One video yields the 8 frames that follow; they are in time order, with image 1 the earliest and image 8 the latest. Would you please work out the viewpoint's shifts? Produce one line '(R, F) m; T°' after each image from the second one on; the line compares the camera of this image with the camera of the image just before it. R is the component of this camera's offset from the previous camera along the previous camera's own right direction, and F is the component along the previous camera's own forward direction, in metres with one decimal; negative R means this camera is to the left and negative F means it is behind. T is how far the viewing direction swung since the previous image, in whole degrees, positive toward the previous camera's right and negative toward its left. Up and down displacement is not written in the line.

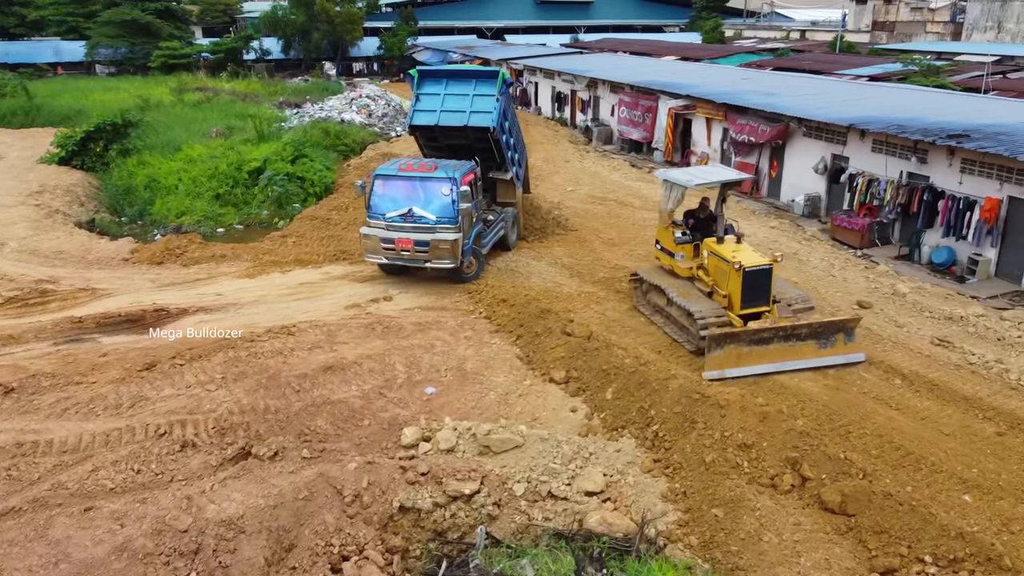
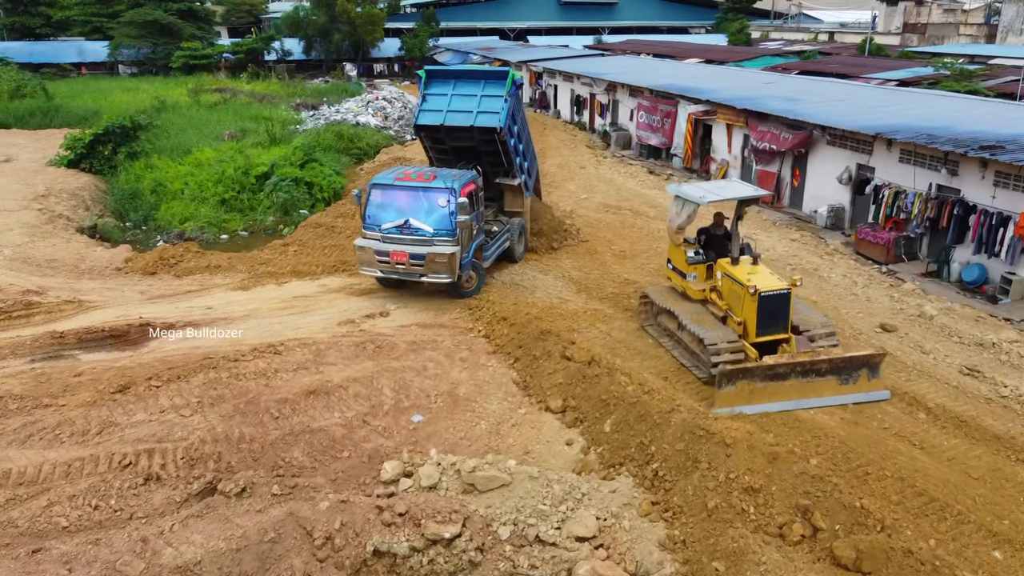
(+0.3, +0.6) m; -2°
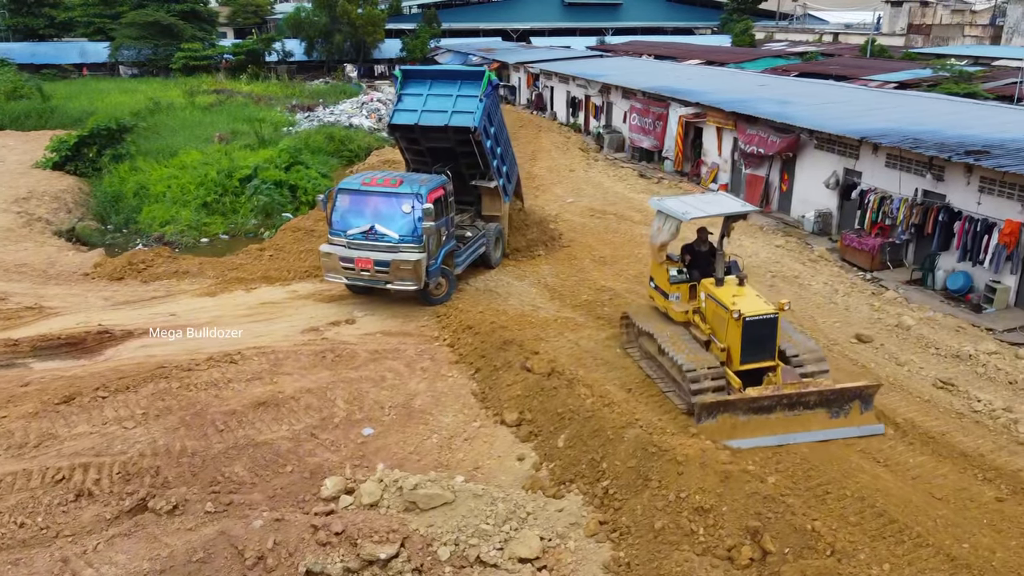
(+0.6, +0.2) m; -1°
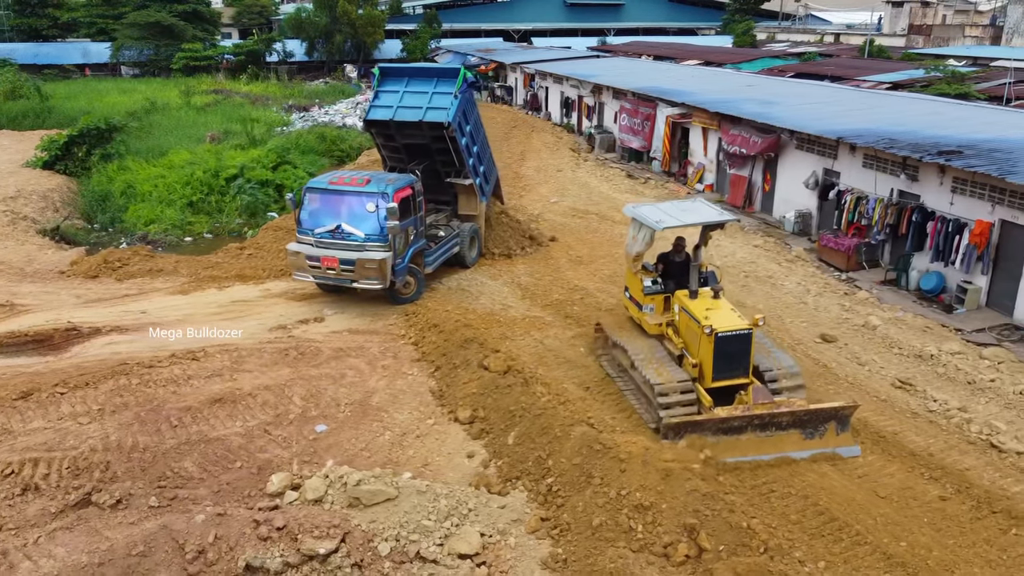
(+0.6, 0.0) m; -1°
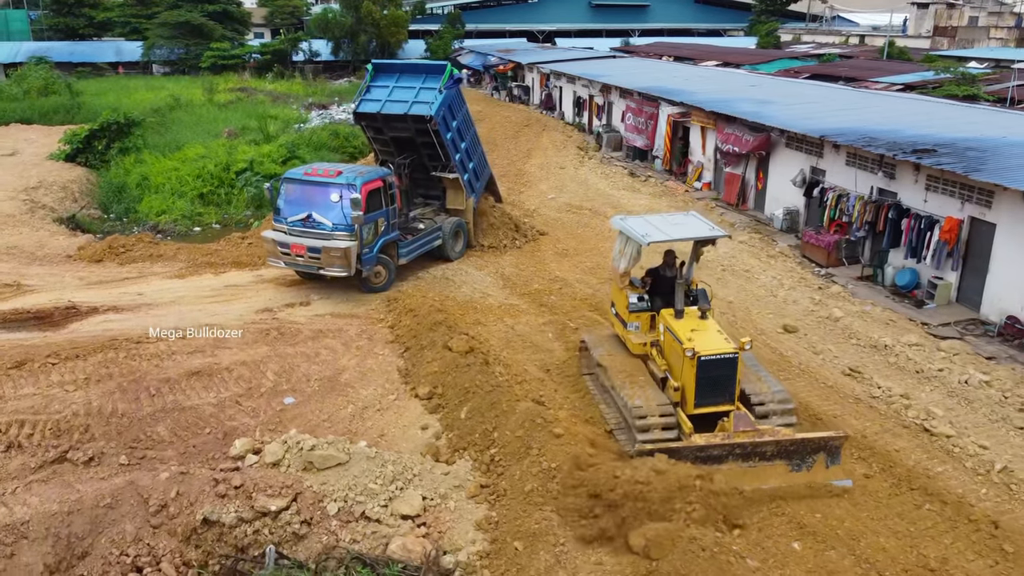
(+0.8, -0.4) m; -2°
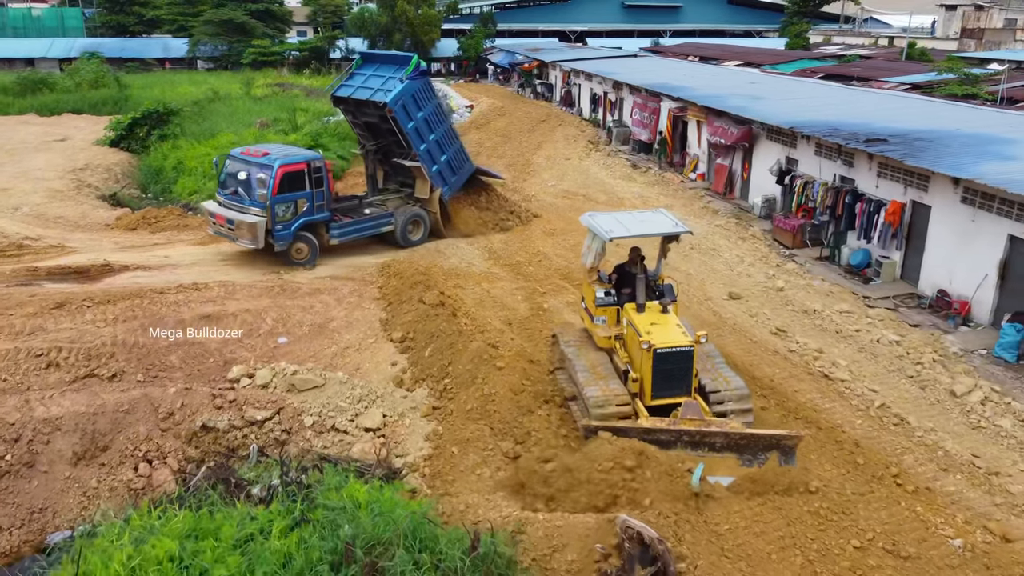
(+1.0, -1.3) m; -3°
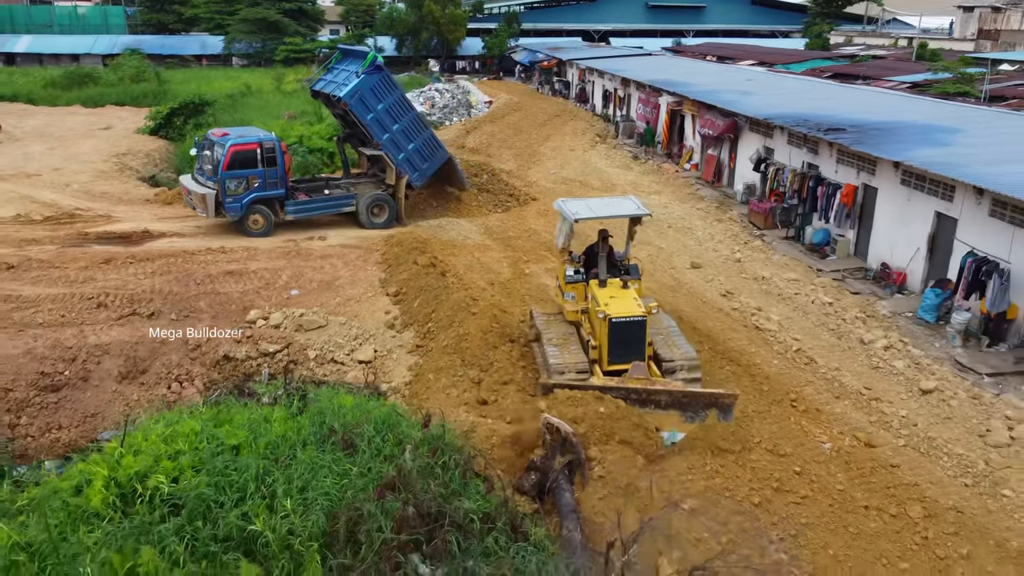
(+0.8, -1.6) m; -2°
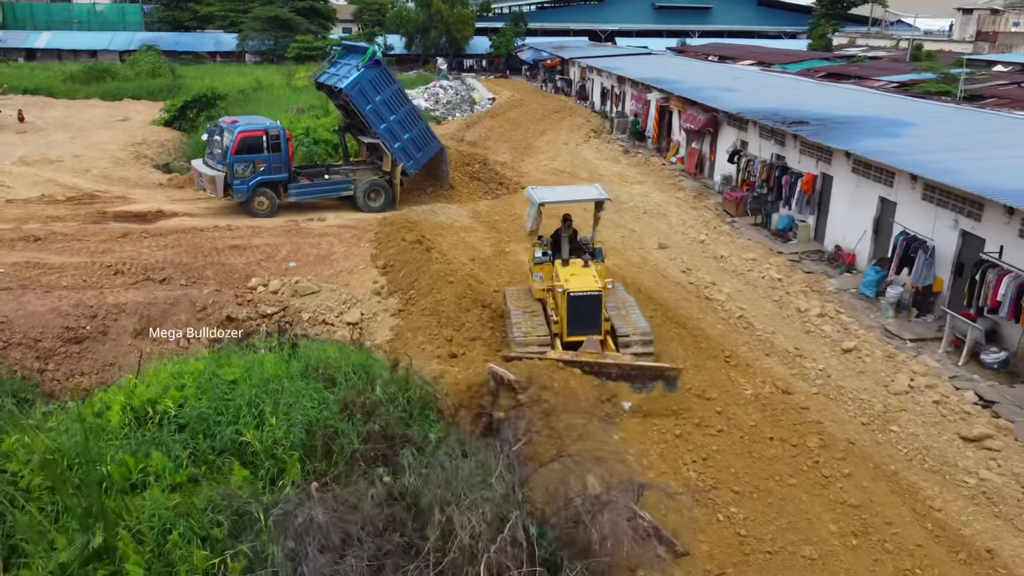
(+0.6, -1.2) m; -1°
